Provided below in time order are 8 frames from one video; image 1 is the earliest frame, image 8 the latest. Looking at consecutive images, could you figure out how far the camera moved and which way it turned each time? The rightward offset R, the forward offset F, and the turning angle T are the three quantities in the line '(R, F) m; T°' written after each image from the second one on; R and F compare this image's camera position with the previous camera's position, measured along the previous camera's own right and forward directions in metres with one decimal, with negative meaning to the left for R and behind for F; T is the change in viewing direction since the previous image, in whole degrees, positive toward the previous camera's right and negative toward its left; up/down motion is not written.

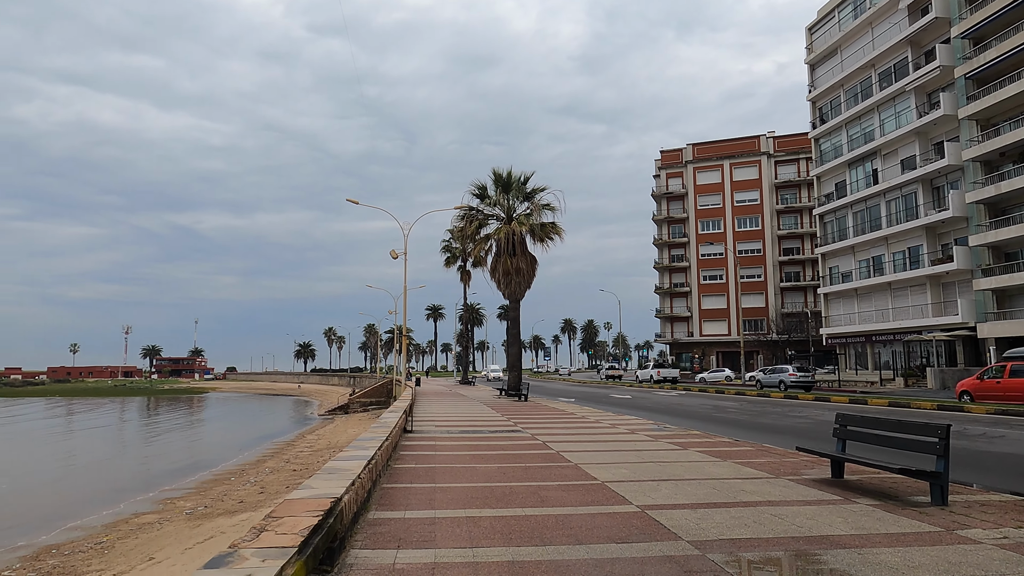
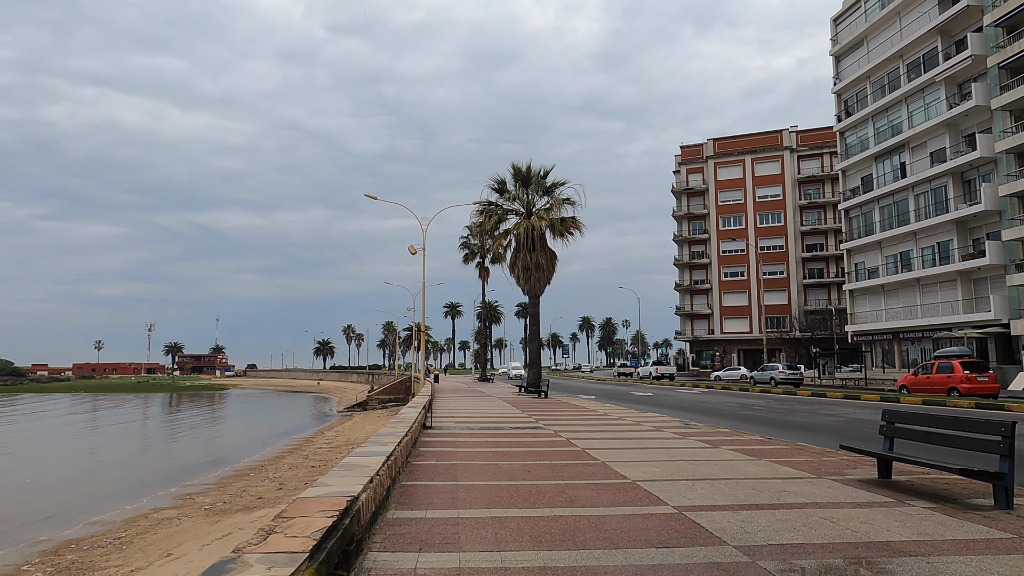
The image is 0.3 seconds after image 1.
(-0.1, +0.3) m; -2°
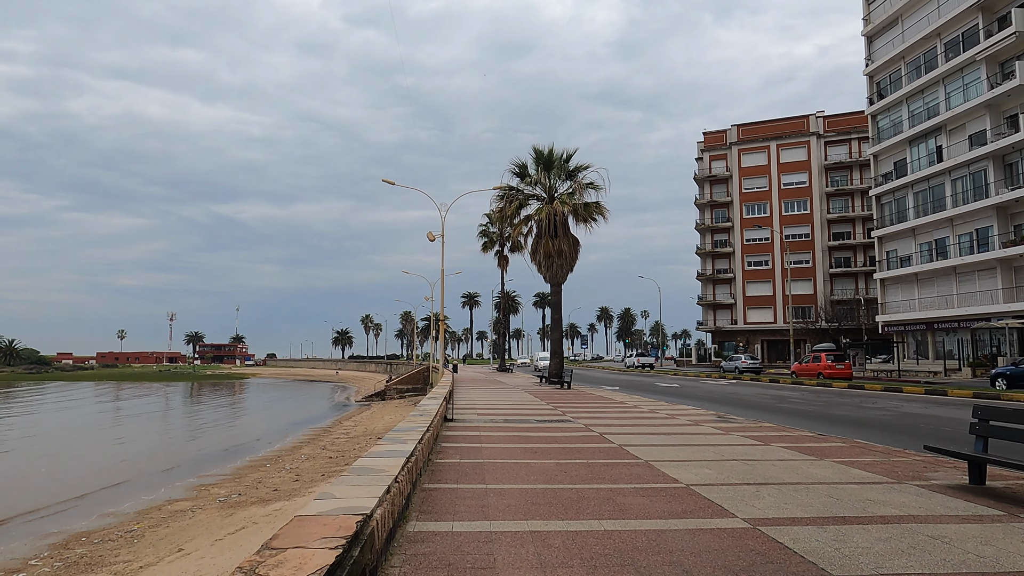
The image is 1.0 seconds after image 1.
(-0.2, +0.8) m; -1°
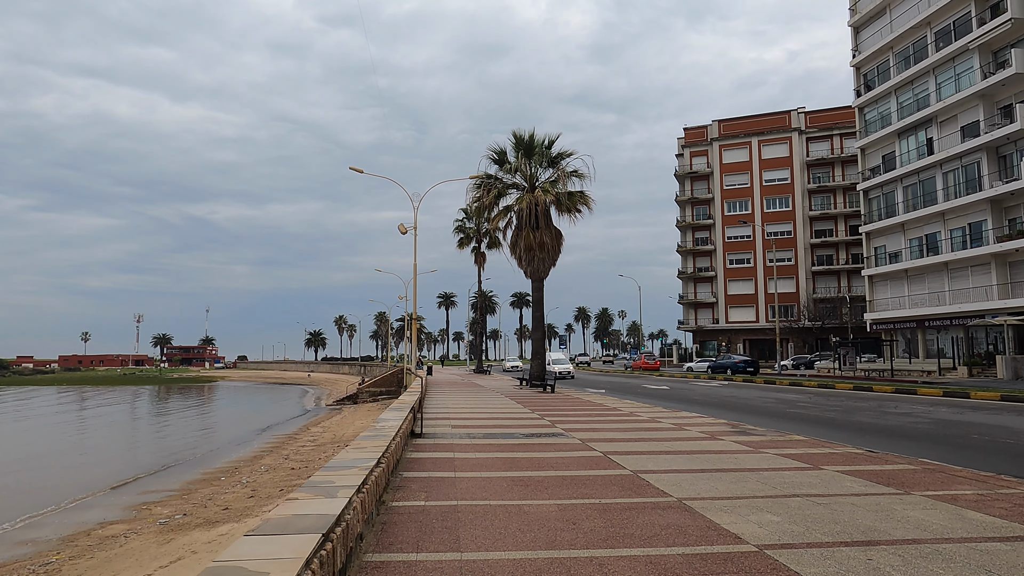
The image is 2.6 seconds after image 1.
(-0.1, +1.8) m; +2°
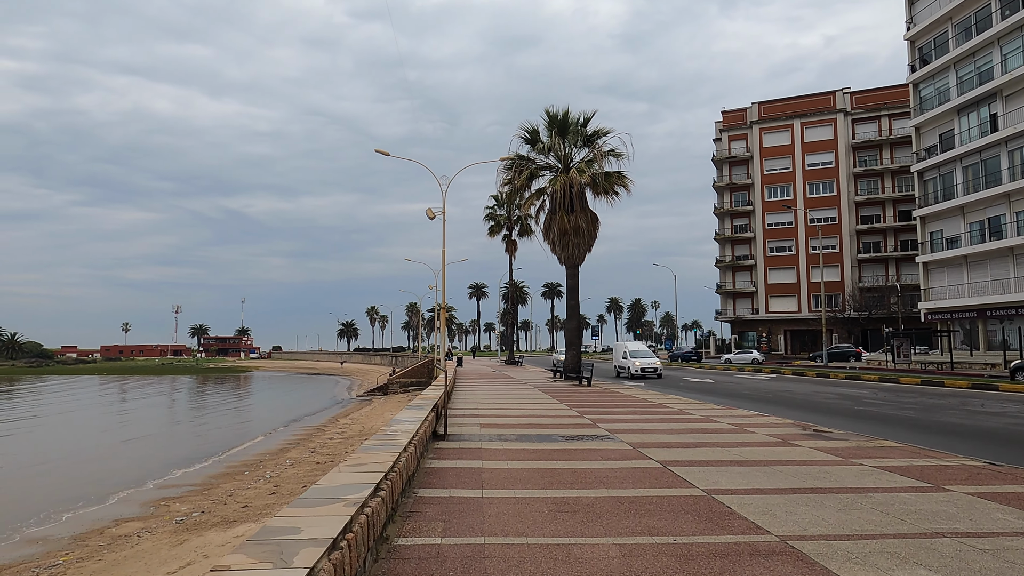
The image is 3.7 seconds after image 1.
(-0.1, +1.2) m; -3°
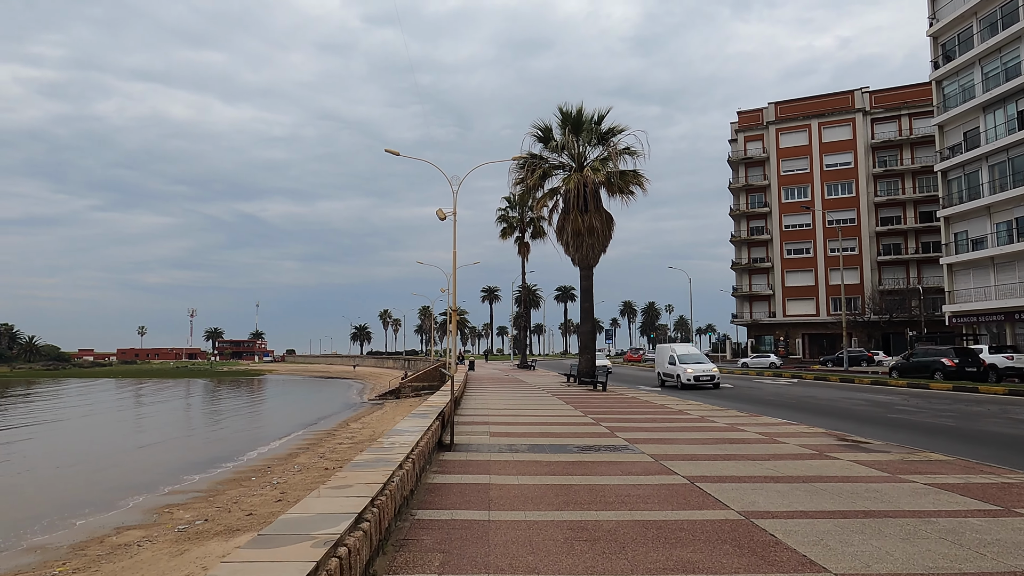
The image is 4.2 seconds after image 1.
(0.0, +0.6) m; -1°
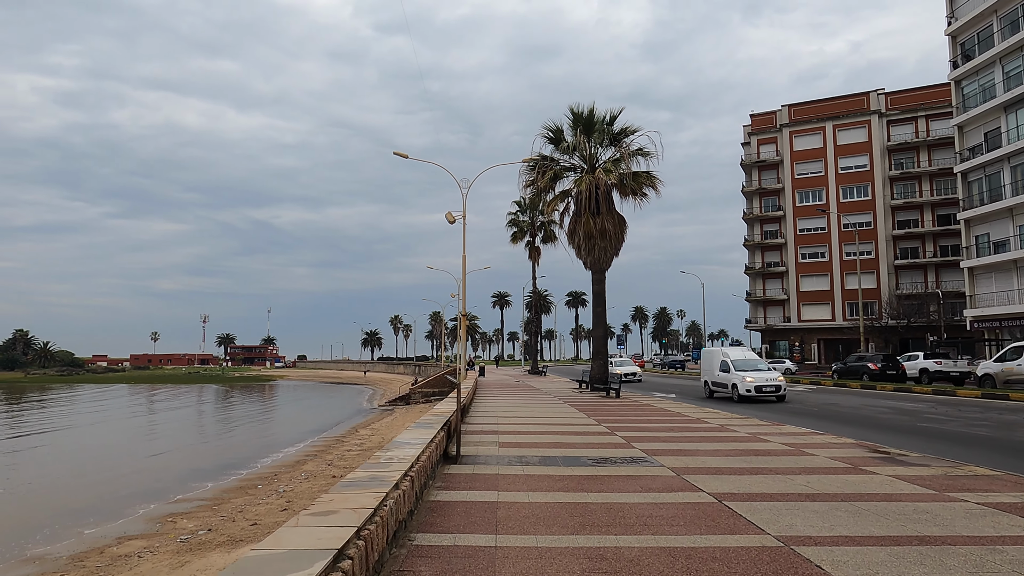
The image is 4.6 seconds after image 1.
(0.0, +0.4) m; -1°
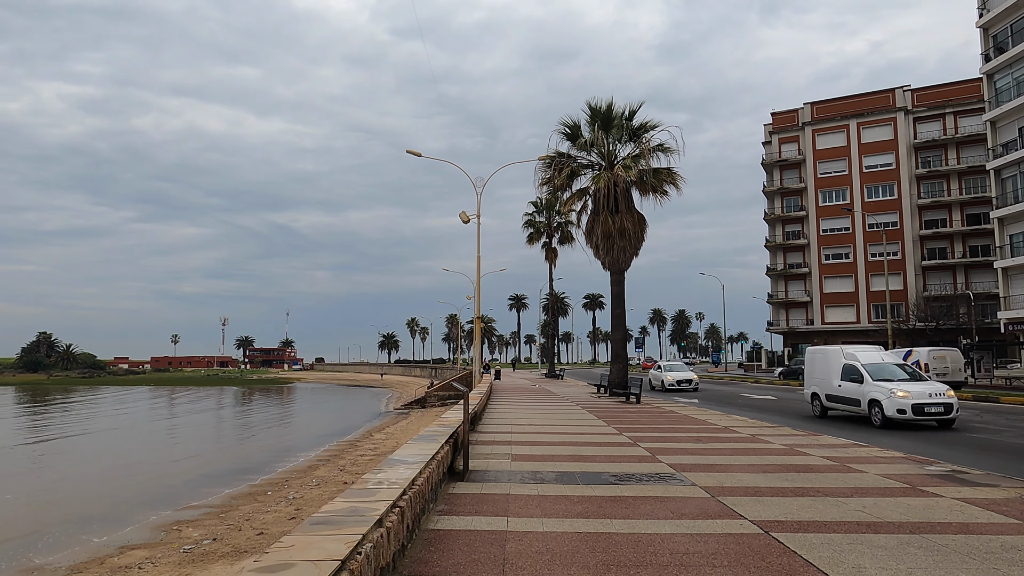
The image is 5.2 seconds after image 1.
(0.0, +0.7) m; -1°
